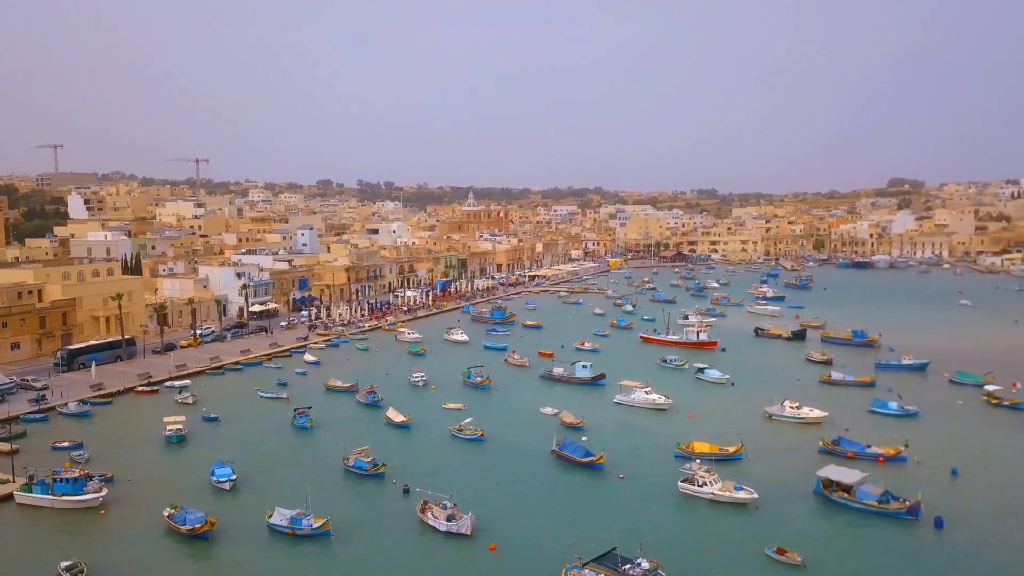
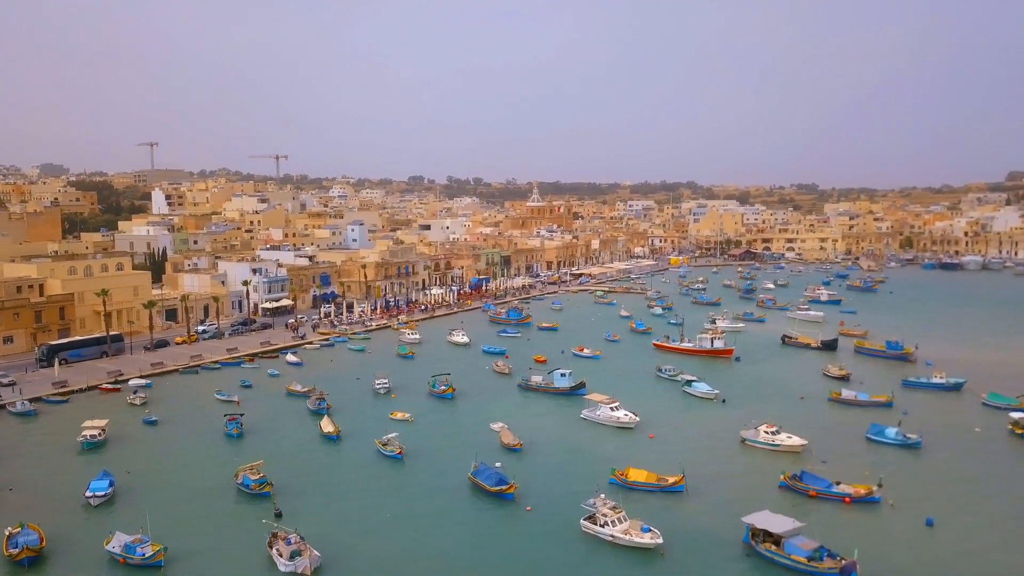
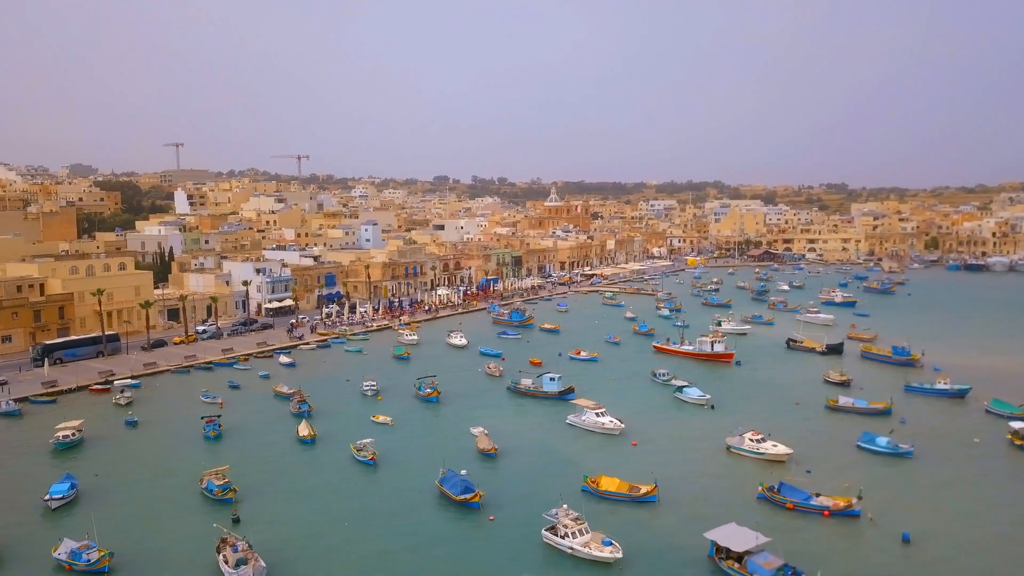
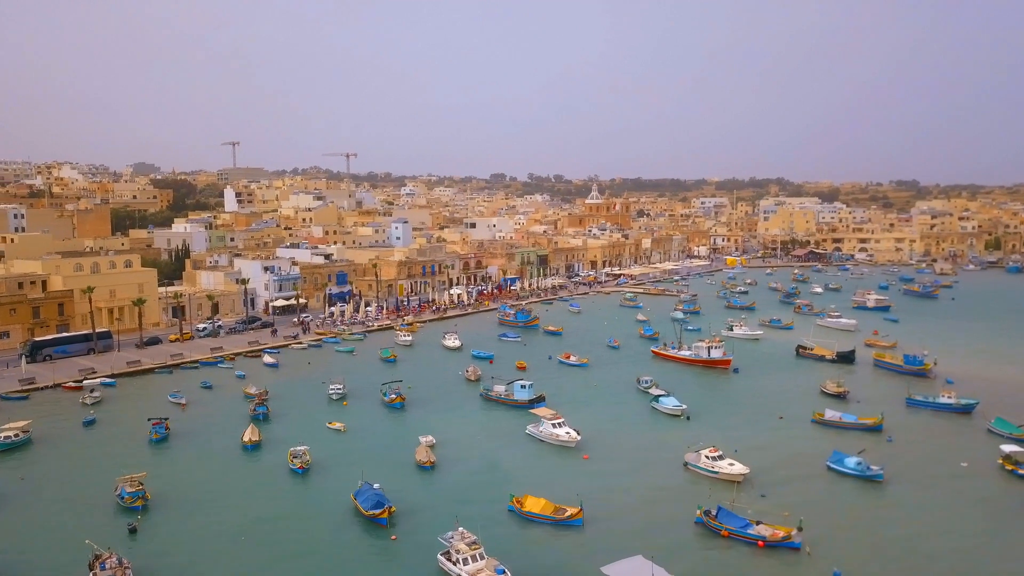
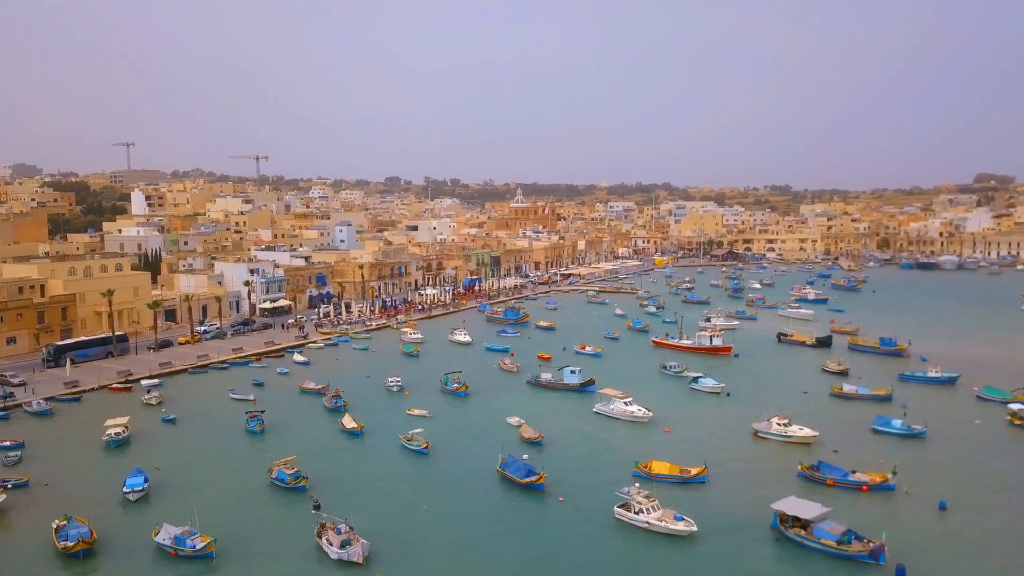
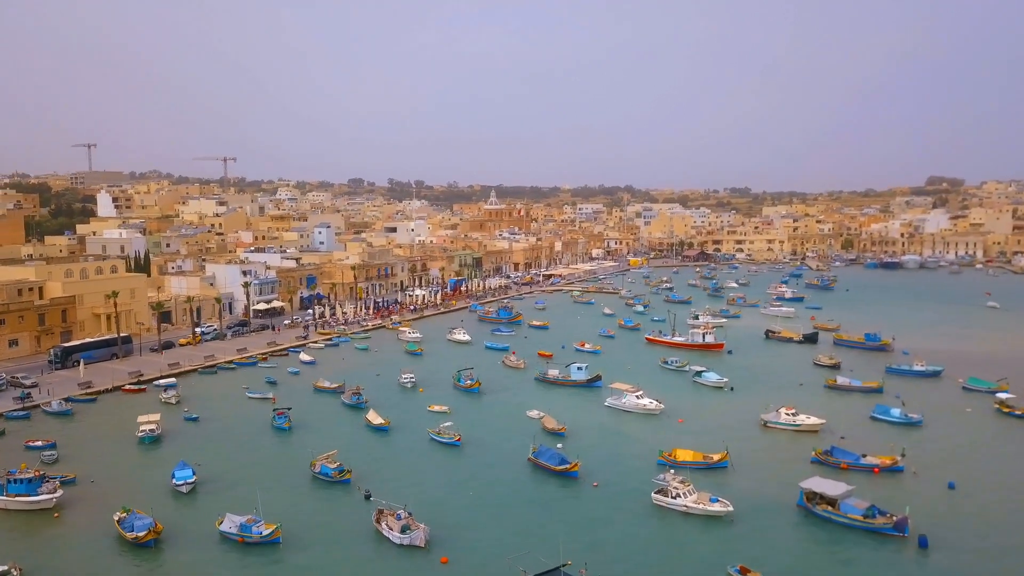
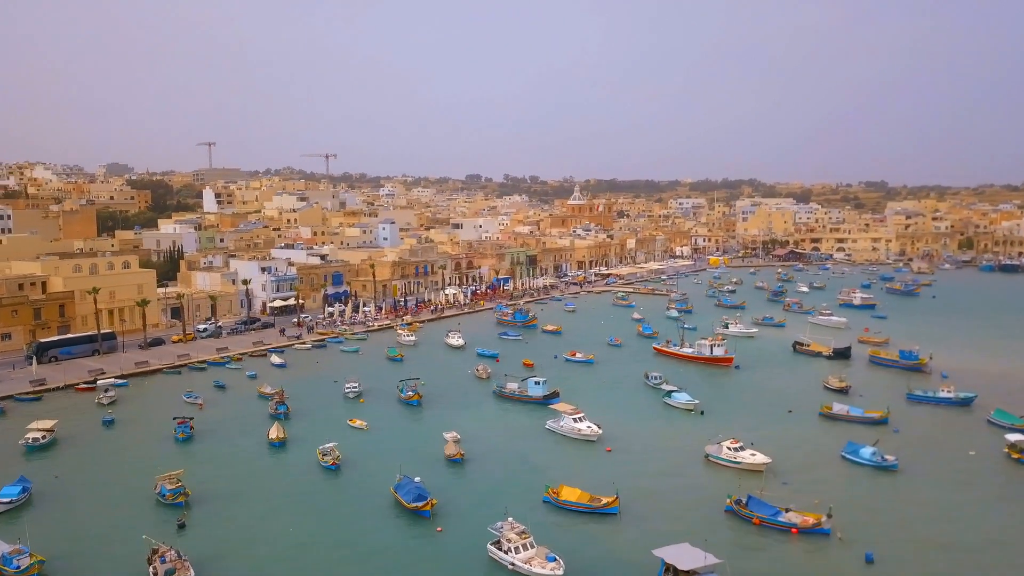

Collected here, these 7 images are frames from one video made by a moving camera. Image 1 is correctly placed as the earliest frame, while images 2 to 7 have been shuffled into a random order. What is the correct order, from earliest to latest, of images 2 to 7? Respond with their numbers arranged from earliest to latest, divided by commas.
6, 5, 2, 3, 7, 4
